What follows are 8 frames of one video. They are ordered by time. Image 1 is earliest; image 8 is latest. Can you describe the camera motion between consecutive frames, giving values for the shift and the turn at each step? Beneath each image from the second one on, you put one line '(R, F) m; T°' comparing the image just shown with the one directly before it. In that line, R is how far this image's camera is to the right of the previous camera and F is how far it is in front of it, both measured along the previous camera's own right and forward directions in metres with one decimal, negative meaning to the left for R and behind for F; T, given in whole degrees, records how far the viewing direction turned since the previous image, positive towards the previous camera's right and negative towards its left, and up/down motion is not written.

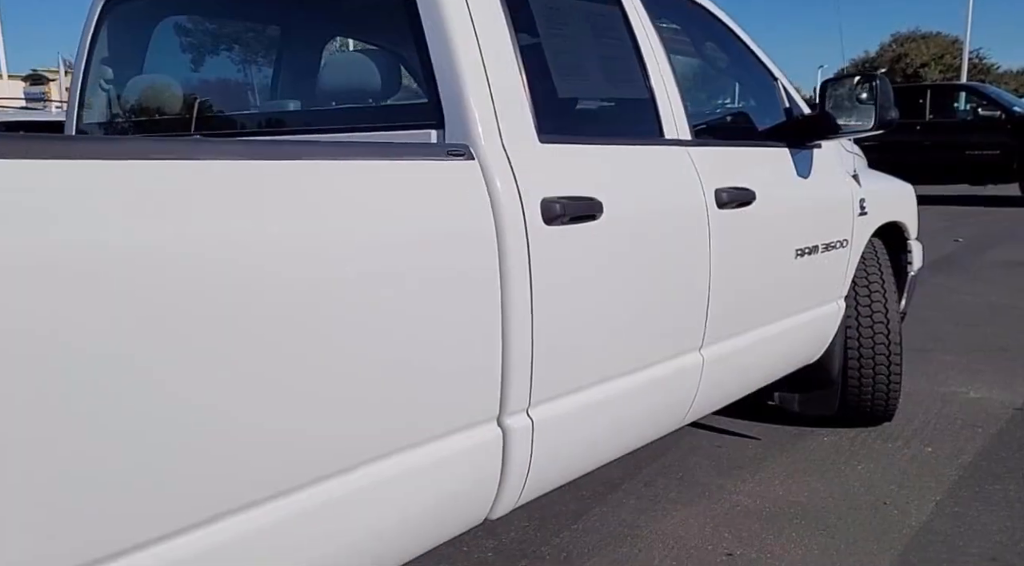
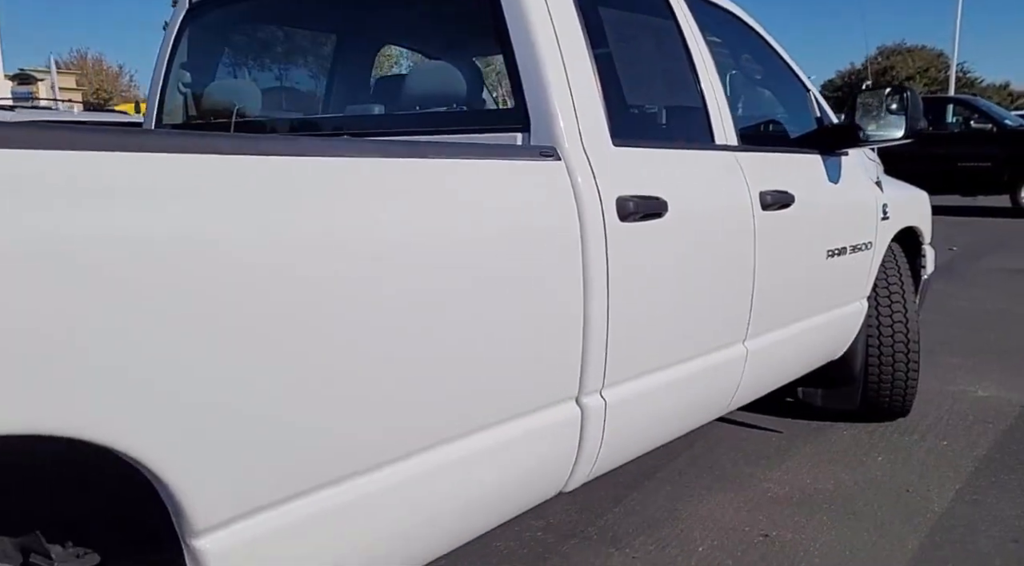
(-0.3, -0.2) m; +1°
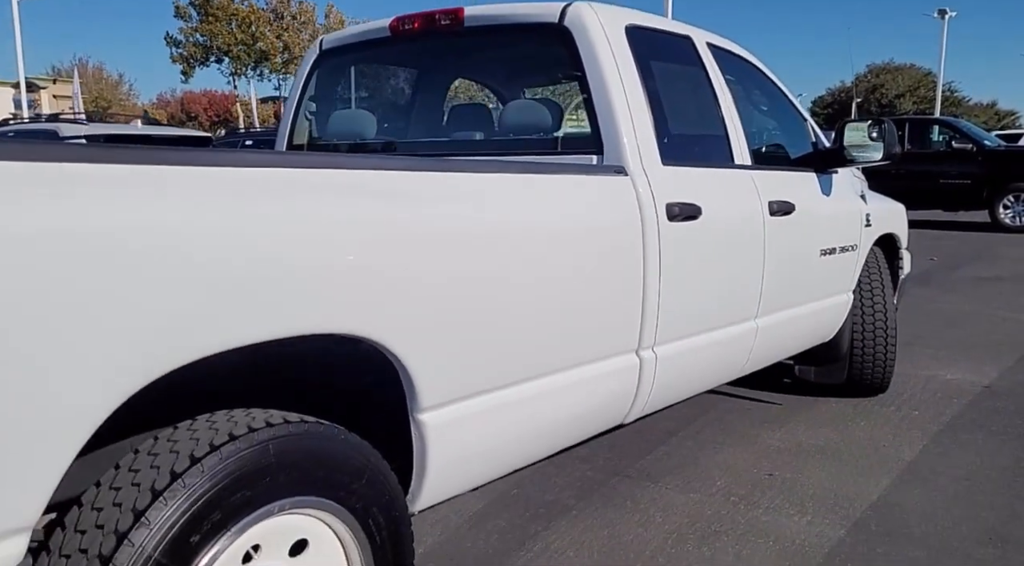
(-0.3, -0.8) m; +1°
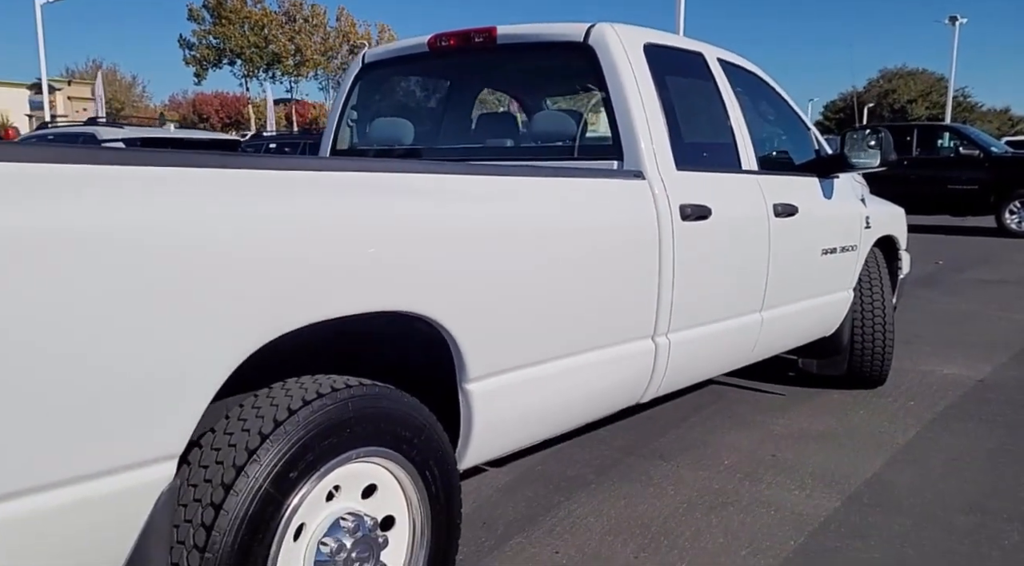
(-0.1, -0.3) m; -1°
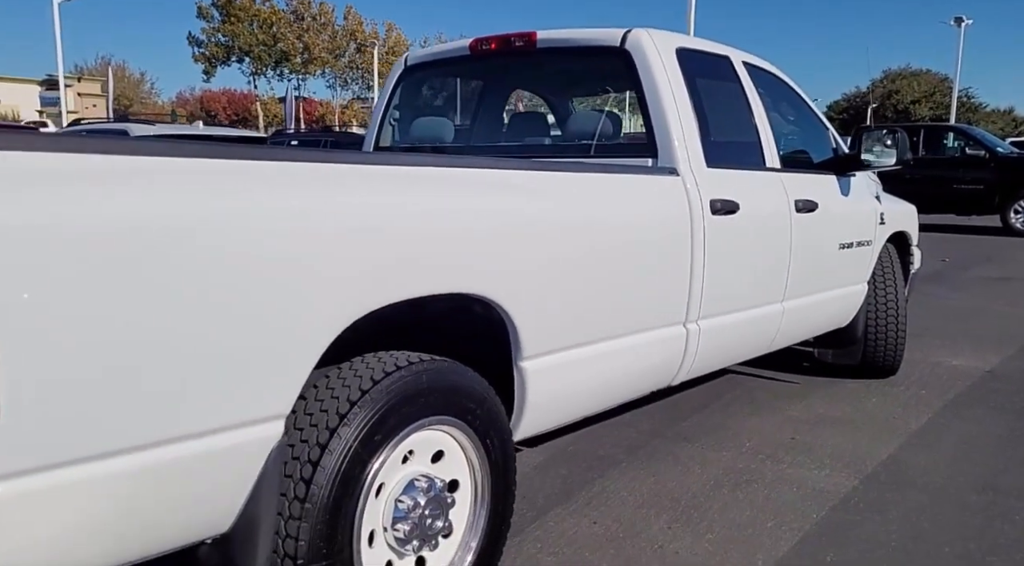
(-0.2, -0.2) m; 0°
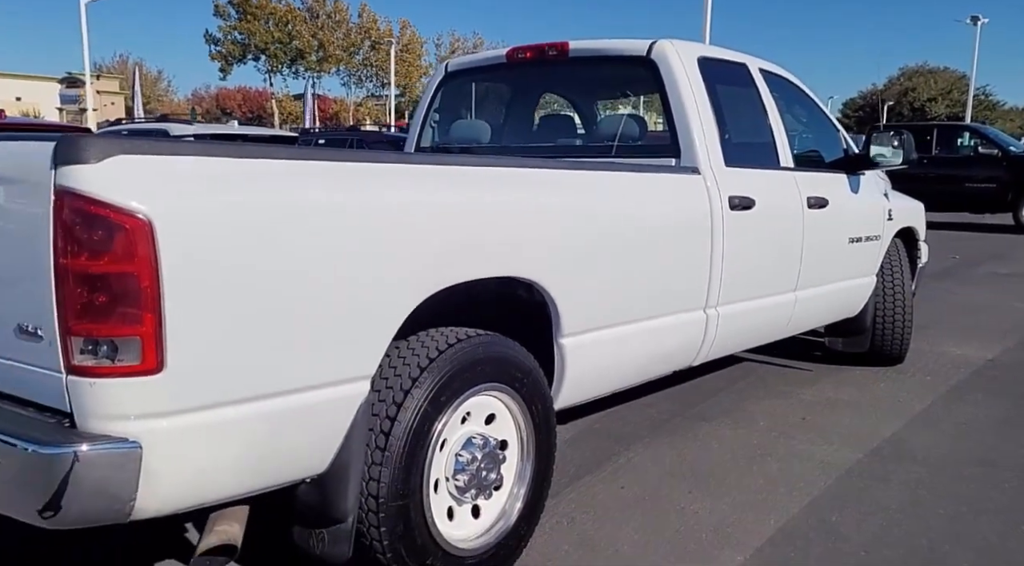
(-0.1, -0.3) m; -1°
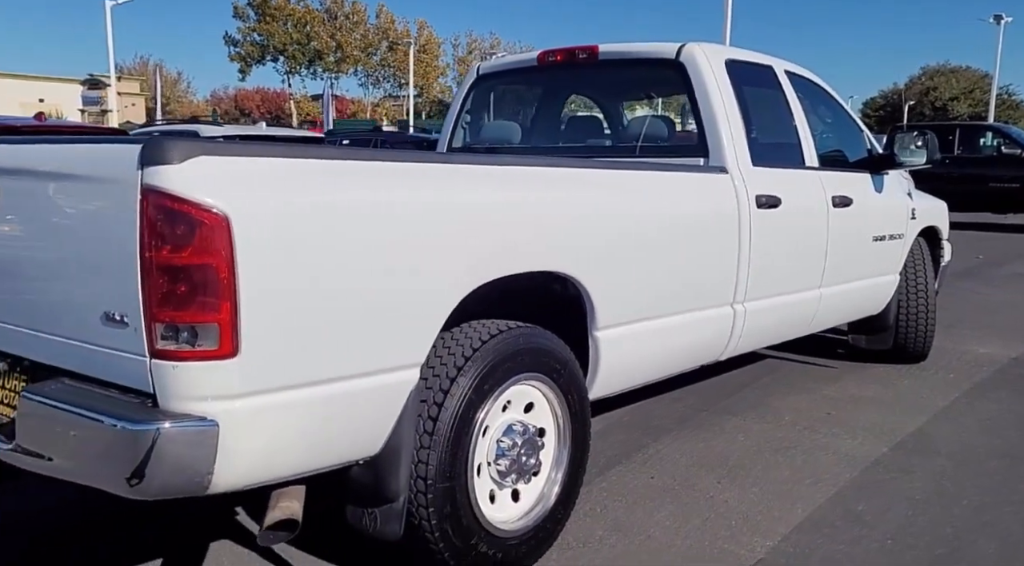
(-0.1, -0.1) m; -1°
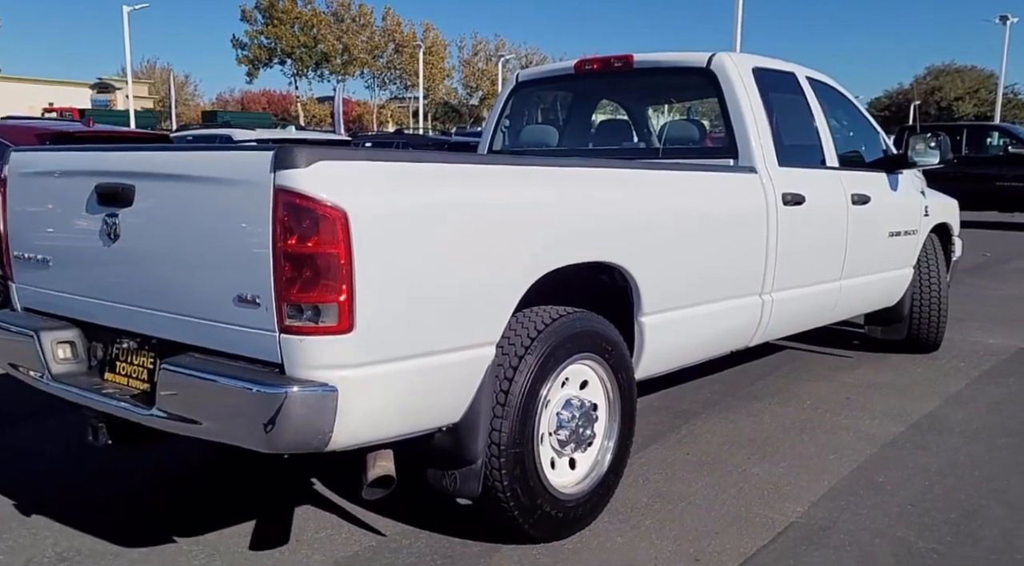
(-0.2, -0.3) m; 0°
